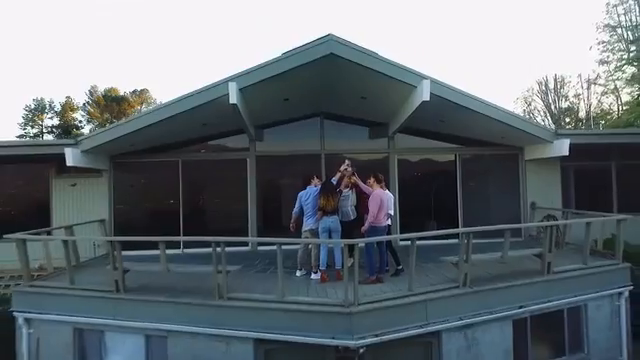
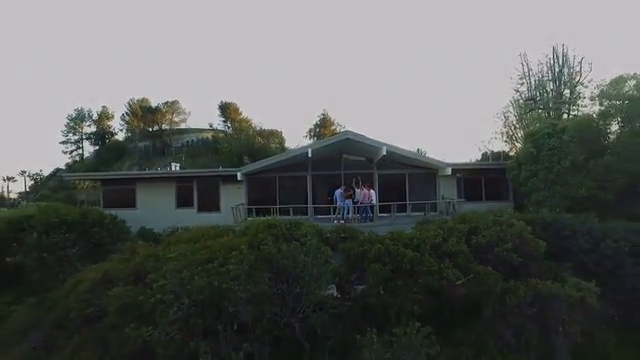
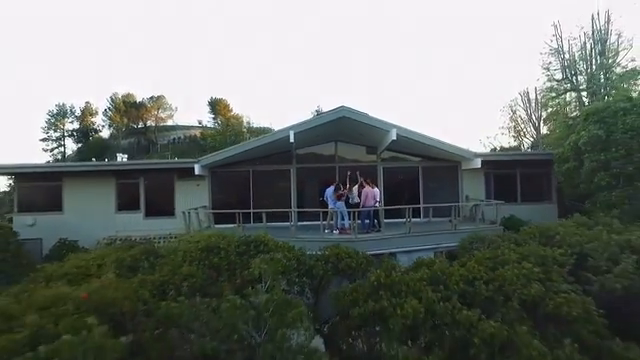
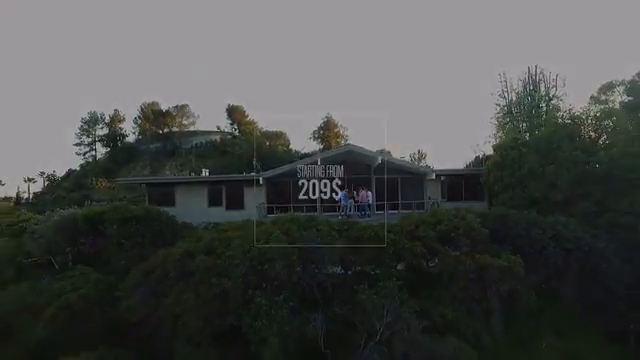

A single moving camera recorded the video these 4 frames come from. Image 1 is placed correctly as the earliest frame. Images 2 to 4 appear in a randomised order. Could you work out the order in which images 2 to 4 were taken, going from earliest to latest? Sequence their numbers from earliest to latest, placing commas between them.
3, 2, 4
